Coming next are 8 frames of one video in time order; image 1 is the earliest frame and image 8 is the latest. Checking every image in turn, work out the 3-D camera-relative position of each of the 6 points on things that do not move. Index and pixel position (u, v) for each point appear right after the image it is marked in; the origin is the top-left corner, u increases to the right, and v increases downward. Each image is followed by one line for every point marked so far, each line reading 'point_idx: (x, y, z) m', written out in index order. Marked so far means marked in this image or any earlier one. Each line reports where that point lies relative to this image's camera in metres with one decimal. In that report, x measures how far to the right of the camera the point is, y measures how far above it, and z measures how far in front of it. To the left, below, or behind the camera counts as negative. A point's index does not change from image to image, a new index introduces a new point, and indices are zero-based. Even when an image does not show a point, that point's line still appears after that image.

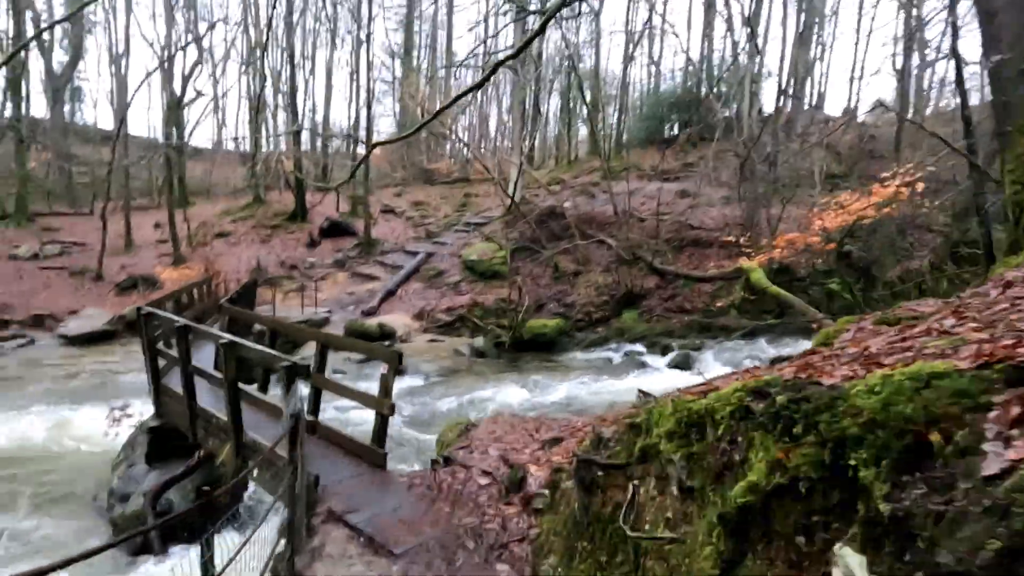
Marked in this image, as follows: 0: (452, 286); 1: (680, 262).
0: (-1.9, +0.1, +16.8) m
1: (+5.3, +0.9, +17.5) m
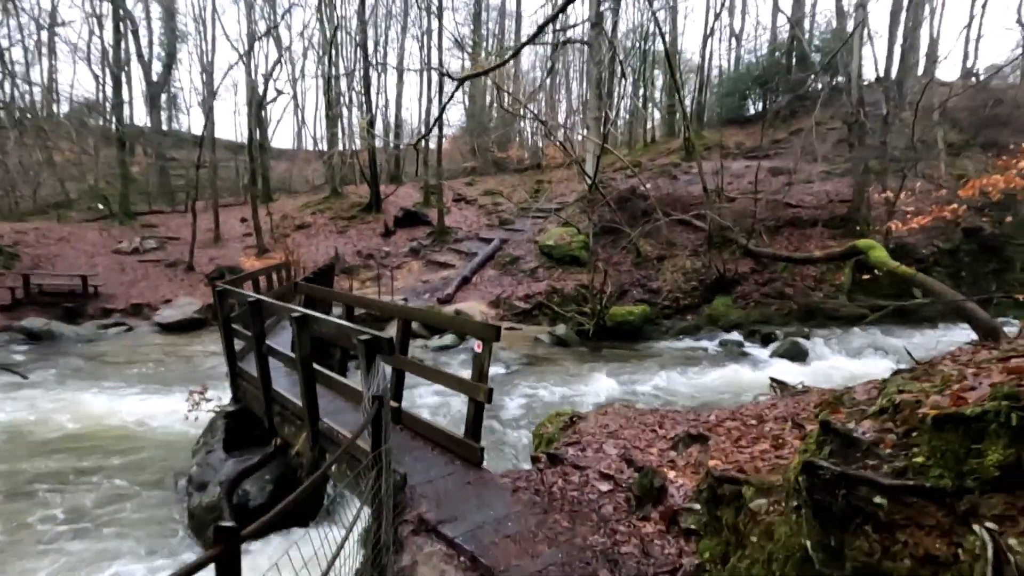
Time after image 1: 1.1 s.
0: (+0.5, +0.5, +16.1) m
1: (+7.7, +1.3, +15.9) m
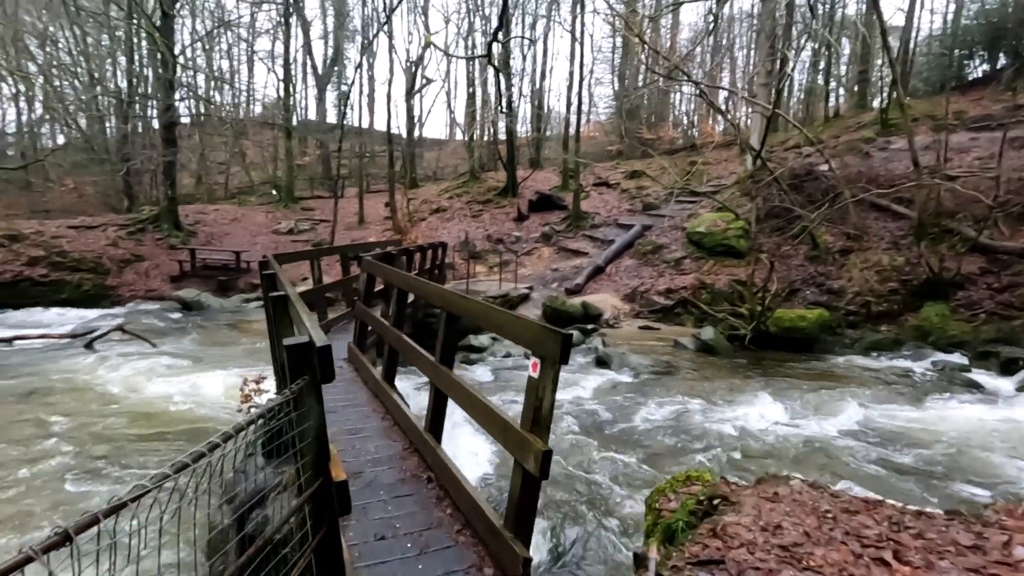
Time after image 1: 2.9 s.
0: (+4.1, +0.6, +13.9) m
1: (+11.1, +1.2, +11.8) m
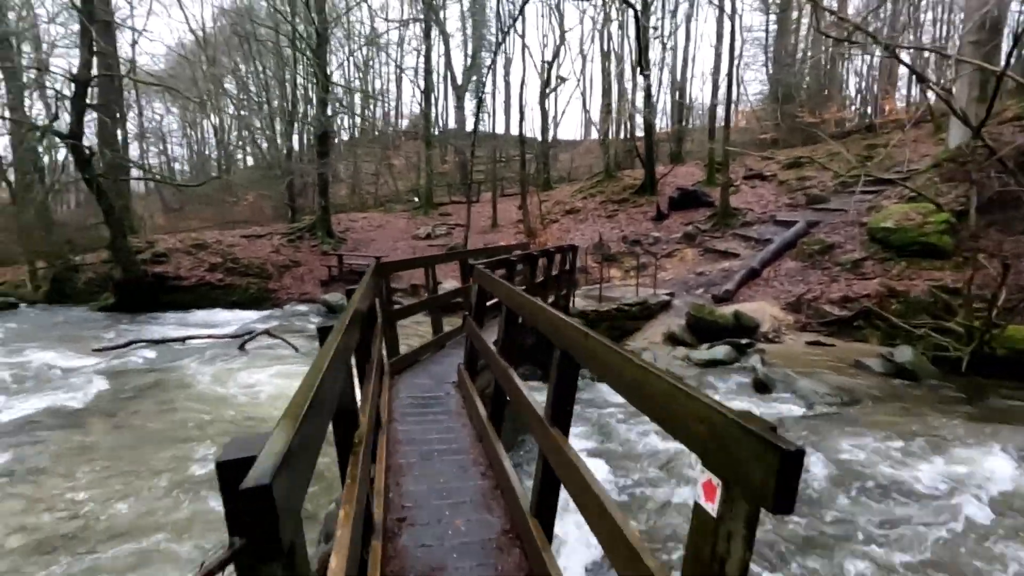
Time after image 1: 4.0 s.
0: (+7.3, +0.5, +11.7) m
1: (+13.5, +1.0, +7.8) m
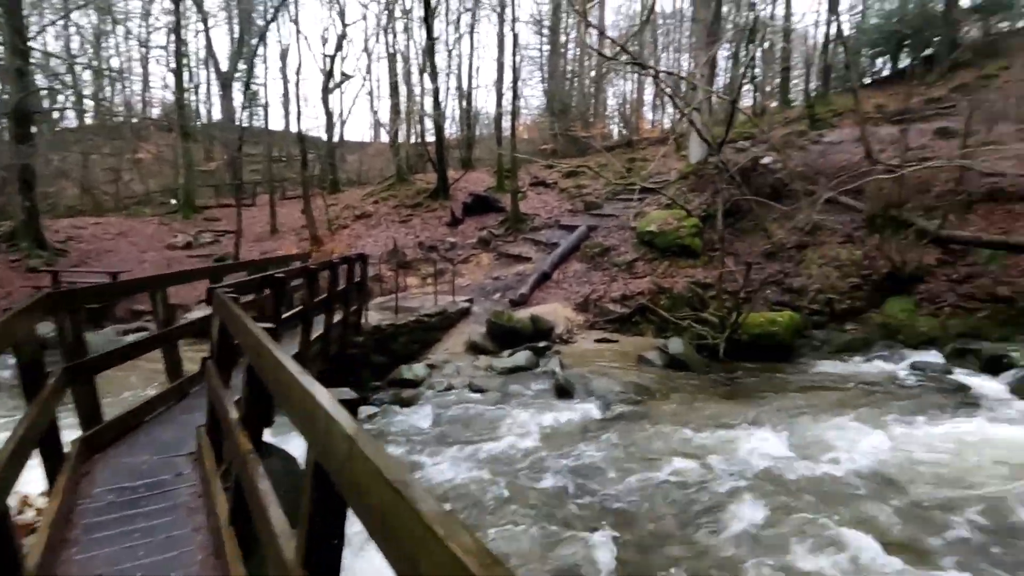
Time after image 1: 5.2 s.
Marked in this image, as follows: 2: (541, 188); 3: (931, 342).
0: (+2.6, +0.5, +12.8) m
1: (+9.7, +1.4, +11.5) m
2: (+1.0, +3.6, +19.4) m
3: (+7.6, -1.0, +9.7) m
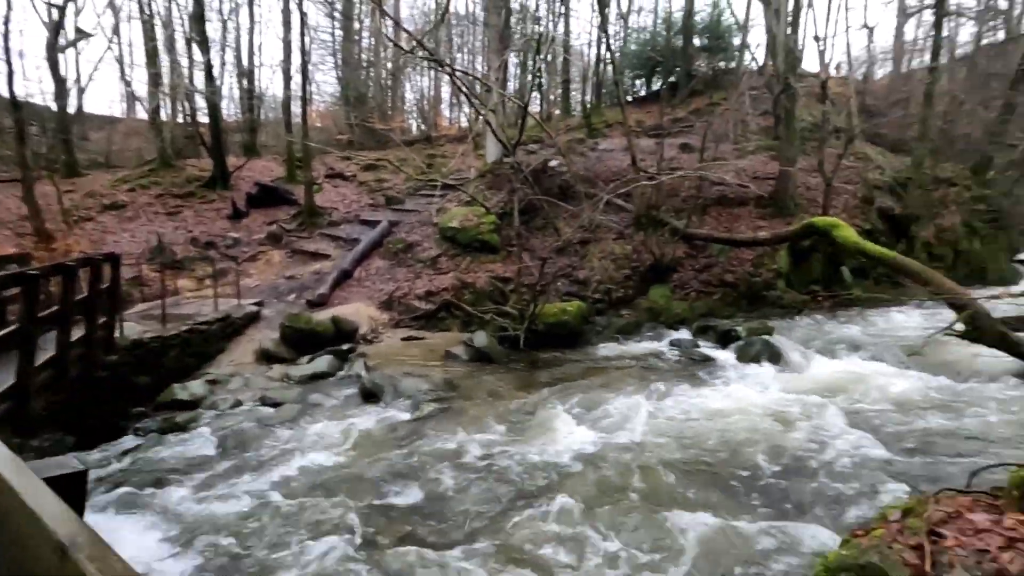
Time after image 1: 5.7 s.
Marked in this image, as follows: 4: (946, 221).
0: (-2.0, +0.6, +12.8) m
1: (+5.1, +1.7, +14.0) m
2: (-6.0, +3.7, +18.4) m
3: (+3.7, -0.7, +11.6) m
4: (+12.1, +1.9, +15.1) m
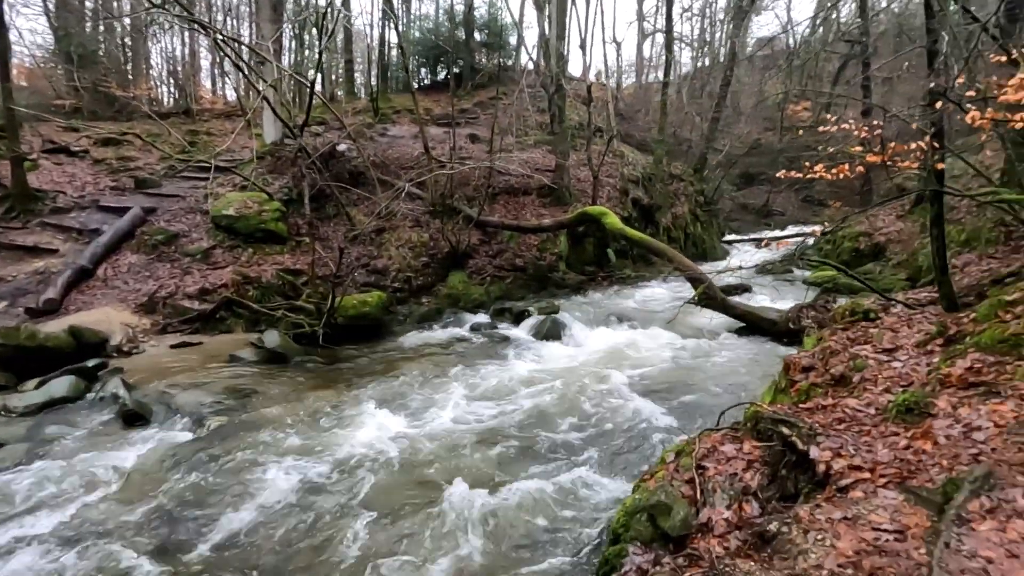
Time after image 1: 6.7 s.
0: (-6.5, +0.7, +11.1) m
1: (-0.4, +2.1, +14.9) m
2: (-12.4, +3.6, +14.7) m
3: (-0.7, -0.4, +12.2) m
4: (+5.7, +2.7, +18.5) m
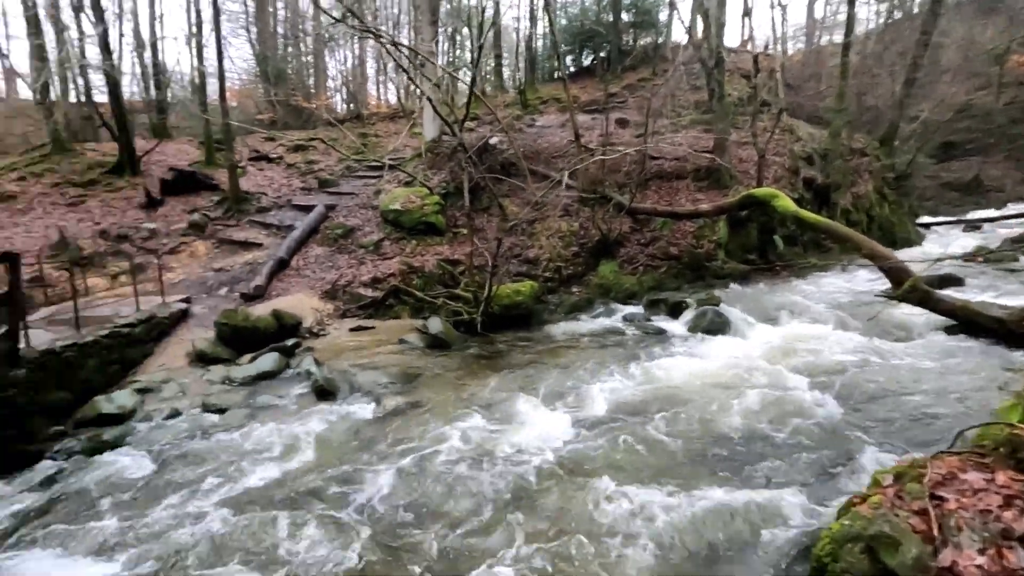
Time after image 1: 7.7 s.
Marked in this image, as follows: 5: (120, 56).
0: (-3.2, +0.9, +12.2) m
1: (+3.6, +2.4, +14.2) m
2: (-7.9, +4.0, +17.1) m
3: (+2.7, -0.2, +11.8) m
4: (+10.5, +3.0, +16.1) m
5: (-13.8, +8.2, +19.0) m
